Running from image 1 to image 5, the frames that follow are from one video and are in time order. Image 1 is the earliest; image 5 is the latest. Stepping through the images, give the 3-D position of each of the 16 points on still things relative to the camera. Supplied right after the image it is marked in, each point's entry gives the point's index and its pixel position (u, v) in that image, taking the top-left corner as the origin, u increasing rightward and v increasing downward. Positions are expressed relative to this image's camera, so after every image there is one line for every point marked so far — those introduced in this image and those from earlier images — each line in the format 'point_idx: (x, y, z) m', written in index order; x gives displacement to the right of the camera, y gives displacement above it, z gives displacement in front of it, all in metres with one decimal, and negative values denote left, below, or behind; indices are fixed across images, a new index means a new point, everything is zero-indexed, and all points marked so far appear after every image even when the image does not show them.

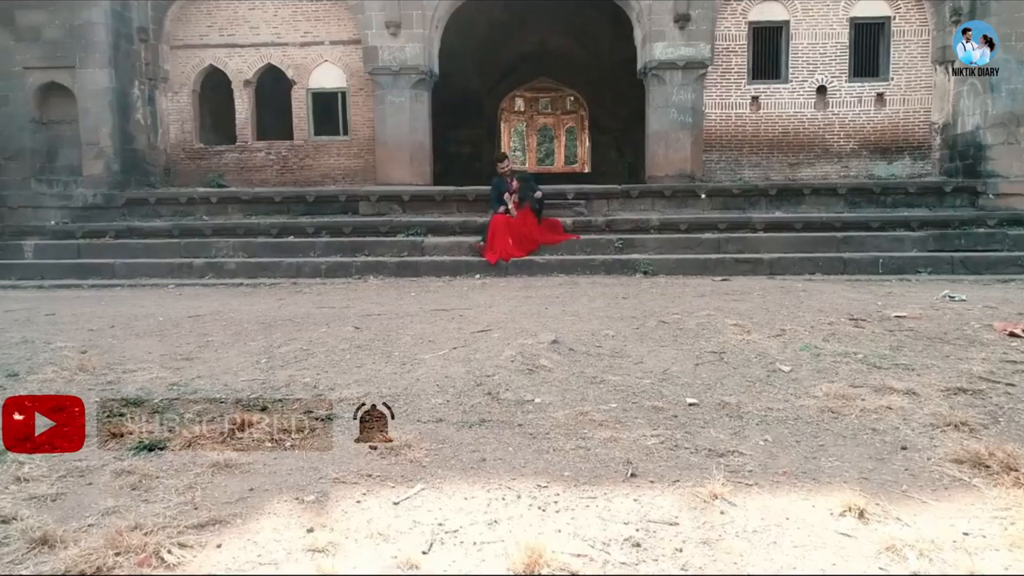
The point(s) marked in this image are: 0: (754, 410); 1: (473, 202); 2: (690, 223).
0: (+1.1, -0.5, +3.2) m
1: (-0.5, +1.2, +9.6) m
2: (+2.1, +0.8, +8.6) m
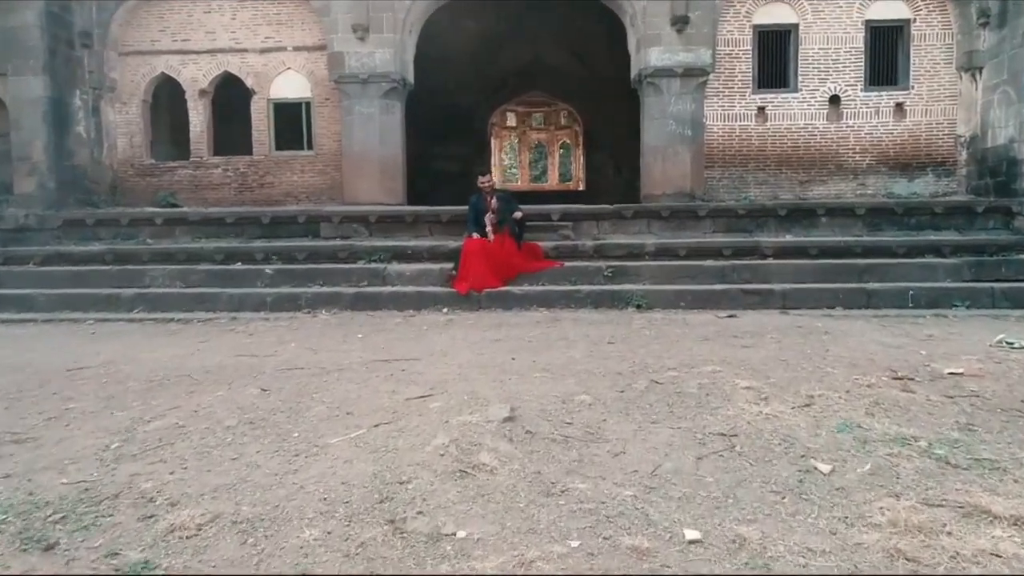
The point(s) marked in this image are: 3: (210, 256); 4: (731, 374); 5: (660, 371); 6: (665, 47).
0: (+0.8, -0.8, +2.1) m
1: (-0.8, +0.8, +8.6) m
2: (+1.9, +0.4, +7.5) m
3: (-3.4, +0.3, +8.0) m
4: (+1.2, -0.5, +4.0) m
5: (+0.8, -0.5, +4.1) m
6: (+2.0, +3.1, +9.1) m
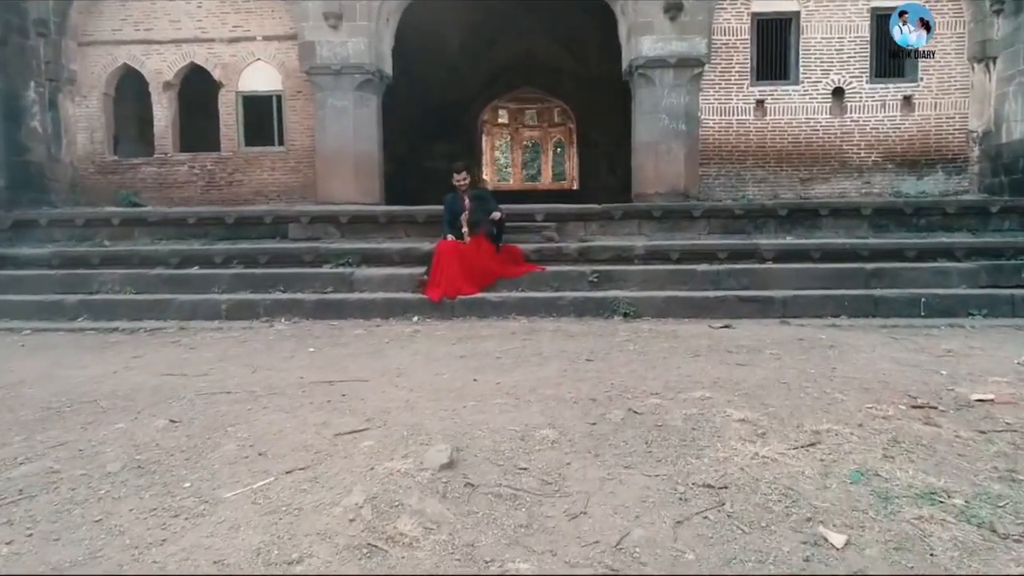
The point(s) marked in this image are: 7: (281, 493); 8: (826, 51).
0: (+0.6, -0.8, +1.5) m
1: (-1.0, +0.7, +8.0) m
2: (+1.6, +0.4, +6.9) m
3: (-3.6, +0.3, +7.4) m
4: (+1.0, -0.5, +3.4) m
5: (+0.6, -0.5, +3.5) m
6: (+1.7, +3.0, +8.6) m
7: (-0.8, -0.7, +2.4) m
8: (+3.9, +2.9, +8.9) m
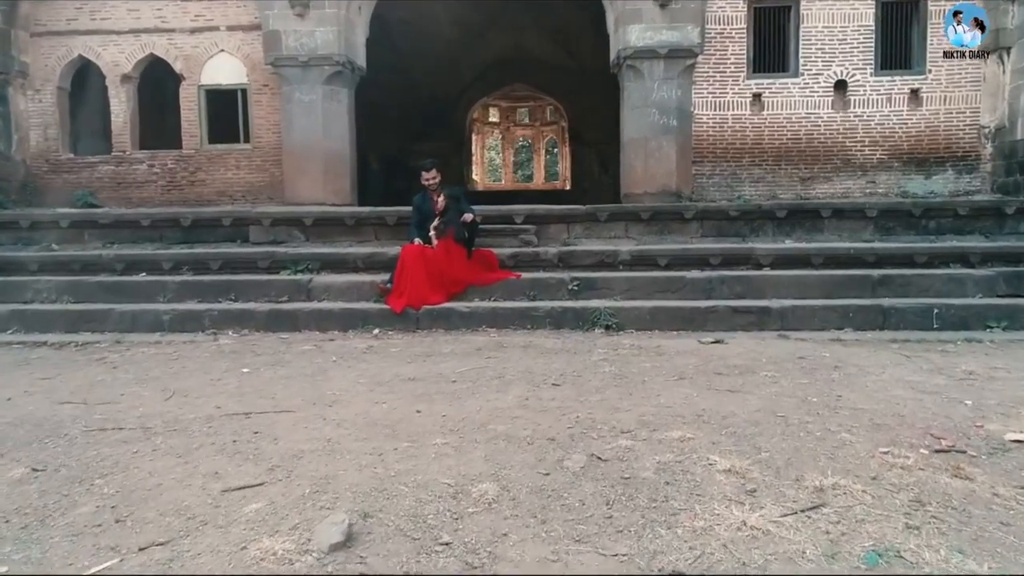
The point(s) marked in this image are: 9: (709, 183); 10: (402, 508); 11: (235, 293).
0: (+0.3, -0.9, +0.9) m
1: (-1.2, +0.6, +7.4) m
2: (+1.4, +0.3, +6.3) m
3: (-3.8, +0.2, +6.8) m
4: (+0.8, -0.6, +2.8) m
5: (+0.4, -0.6, +2.9) m
6: (+1.5, +2.9, +8.0) m
7: (-1.0, -0.8, +1.8) m
8: (+3.7, +2.9, +8.3) m
9: (+2.4, +1.3, +8.6) m
10: (-0.4, -0.7, +2.3) m
11: (-2.4, 0.0, +6.3) m
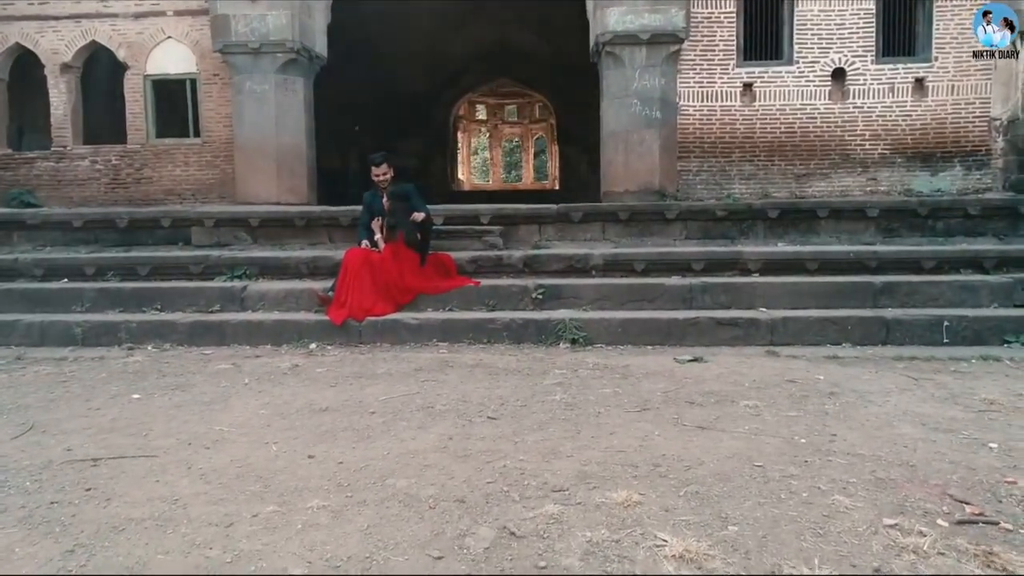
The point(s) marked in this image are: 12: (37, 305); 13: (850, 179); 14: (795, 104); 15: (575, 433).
0: (0.0, -1.0, +0.2) m
1: (-1.5, +0.6, +6.8) m
2: (+1.1, +0.2, +5.7) m
3: (-4.1, +0.1, +6.1) m
4: (+0.4, -0.7, +2.2) m
5: (+0.1, -0.7, +2.3) m
6: (+1.2, +2.9, +7.3) m
7: (-1.4, -0.8, +1.2) m
8: (+3.3, +2.8, +7.6) m
9: (+2.0, +1.2, +7.9) m
10: (-0.7, -0.8, +1.6) m
11: (-2.8, -0.1, +5.6) m
12: (-3.8, -0.1, +5.7) m
13: (+3.7, +1.2, +7.8) m
14: (+3.0, +2.0, +7.8) m
15: (+0.3, -0.6, +3.0) m
